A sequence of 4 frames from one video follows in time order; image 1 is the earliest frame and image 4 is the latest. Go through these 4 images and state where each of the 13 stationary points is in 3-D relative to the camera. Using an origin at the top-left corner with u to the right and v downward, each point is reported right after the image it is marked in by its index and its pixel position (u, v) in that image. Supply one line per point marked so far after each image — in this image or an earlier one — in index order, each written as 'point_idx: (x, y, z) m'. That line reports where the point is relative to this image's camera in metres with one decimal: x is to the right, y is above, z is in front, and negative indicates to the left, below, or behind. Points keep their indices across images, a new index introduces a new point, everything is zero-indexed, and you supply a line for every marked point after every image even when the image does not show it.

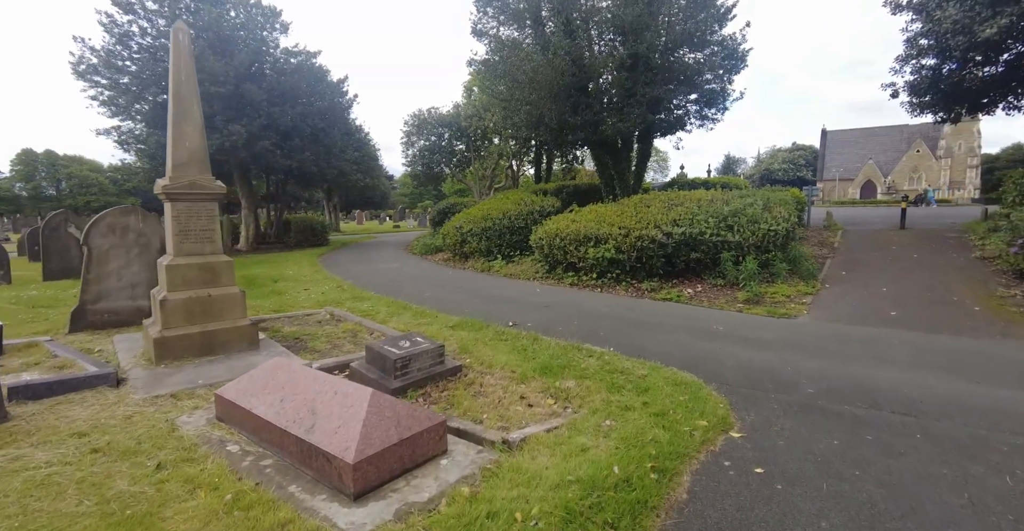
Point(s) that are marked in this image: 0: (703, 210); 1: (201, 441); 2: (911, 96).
0: (+3.9, +1.1, +9.7) m
1: (-2.1, -1.2, +3.2) m
2: (+10.9, +4.6, +12.9) m
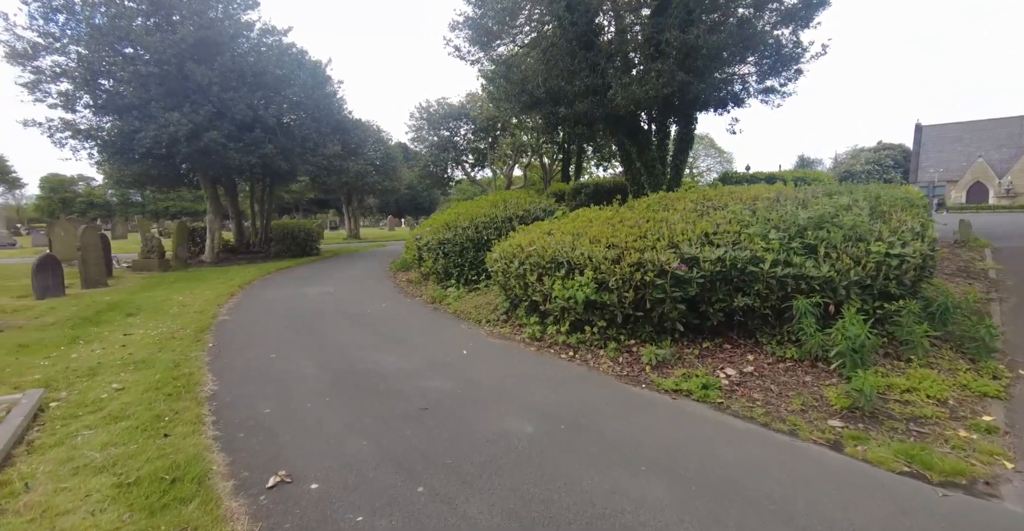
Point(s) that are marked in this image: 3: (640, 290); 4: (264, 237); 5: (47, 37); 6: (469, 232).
0: (+3.0, +0.6, +5.6) m
1: (-3.8, -1.6, -0.1) m
2: (+10.3, +3.9, +8.0) m
3: (+1.4, -0.3, +5.1) m
4: (-10.1, +1.2, +19.3) m
5: (-12.4, +6.1, +12.5) m
6: (-0.8, +0.6, +8.8) m
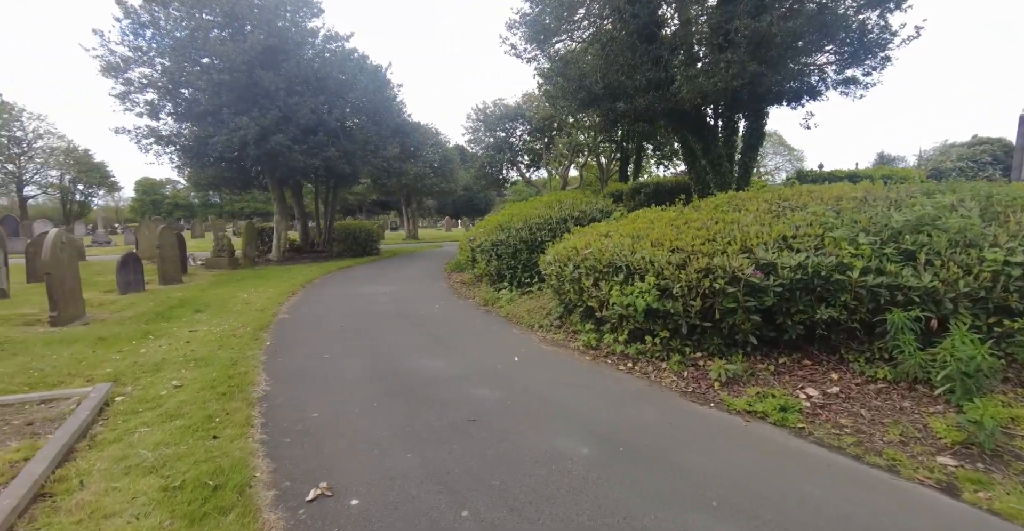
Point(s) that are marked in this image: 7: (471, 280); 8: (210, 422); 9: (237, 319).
0: (+3.6, +0.5, +5.0) m
1: (-3.9, -1.6, +0.1) m
2: (+11.2, +3.7, +6.5) m
3: (+1.9, -0.3, +4.6) m
4: (-7.9, +1.2, +20.0) m
5: (-10.8, +6.2, +13.6) m
6: (+0.2, +0.6, +8.5) m
7: (-0.9, -0.3, +10.4) m
8: (-2.2, -1.2, +3.5) m
9: (-4.1, -0.8, +7.1) m
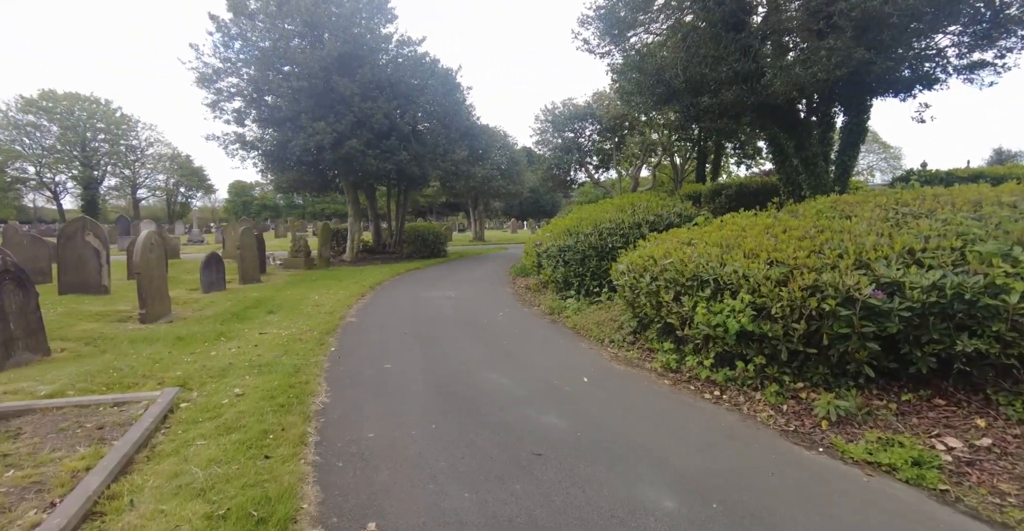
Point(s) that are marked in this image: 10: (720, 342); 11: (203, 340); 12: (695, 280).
0: (+4.2, +0.3, +4.1) m
1: (-3.8, -1.6, +0.2) m
2: (+12.0, +3.4, +4.6) m
3: (+2.5, -0.5, +3.9) m
4: (-5.1, +1.2, +20.5) m
5: (-8.7, +6.2, +14.5) m
6: (+1.3, +0.4, +8.0) m
7: (+0.5, -0.4, +10.0) m
8: (-1.8, -1.2, +3.4) m
9: (-3.1, -0.9, +7.1) m
10: (+2.0, -0.7, +4.6) m
11: (-3.9, -0.9, +5.9) m
12: (+1.9, -0.2, +4.9) m
